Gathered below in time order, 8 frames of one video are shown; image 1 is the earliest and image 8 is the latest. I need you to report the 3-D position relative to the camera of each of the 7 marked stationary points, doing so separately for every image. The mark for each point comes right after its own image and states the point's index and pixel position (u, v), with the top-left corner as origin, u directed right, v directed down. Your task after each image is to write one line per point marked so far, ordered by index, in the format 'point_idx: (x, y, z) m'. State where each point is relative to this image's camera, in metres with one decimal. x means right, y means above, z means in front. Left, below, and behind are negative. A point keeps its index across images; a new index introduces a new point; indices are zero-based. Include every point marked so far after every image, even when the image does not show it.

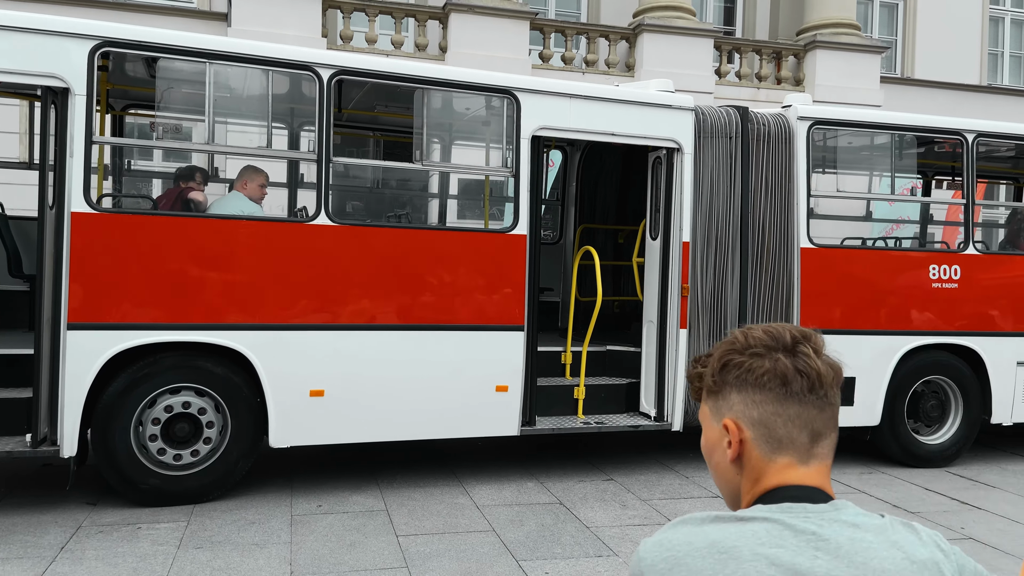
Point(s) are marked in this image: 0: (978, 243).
0: (+4.5, +0.4, +7.2) m
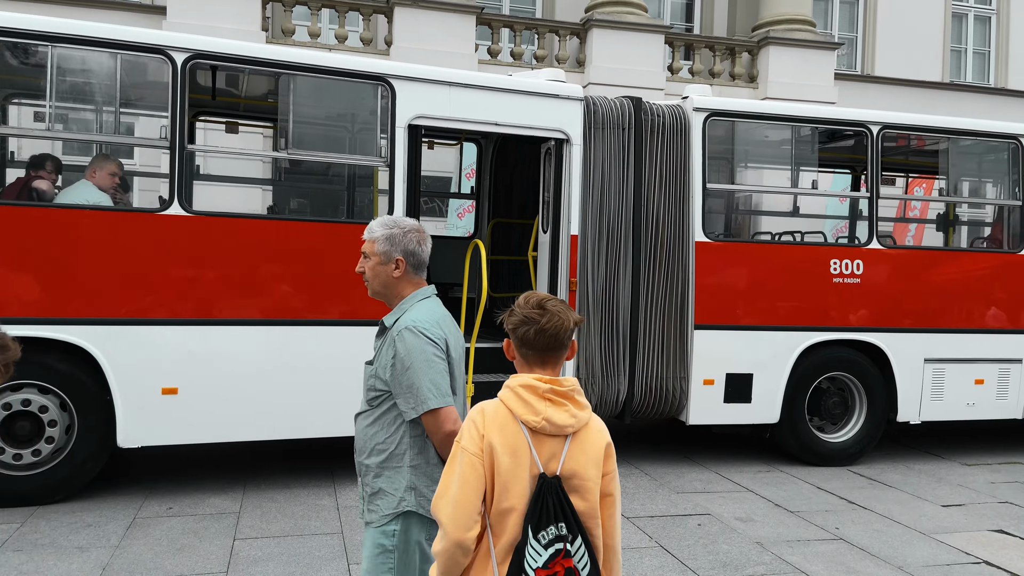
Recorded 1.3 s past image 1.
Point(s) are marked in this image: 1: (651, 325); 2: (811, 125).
0: (+3.5, +0.5, +7.1) m
1: (+1.2, -0.3, +6.6) m
2: (+2.8, +1.5, +7.0) m
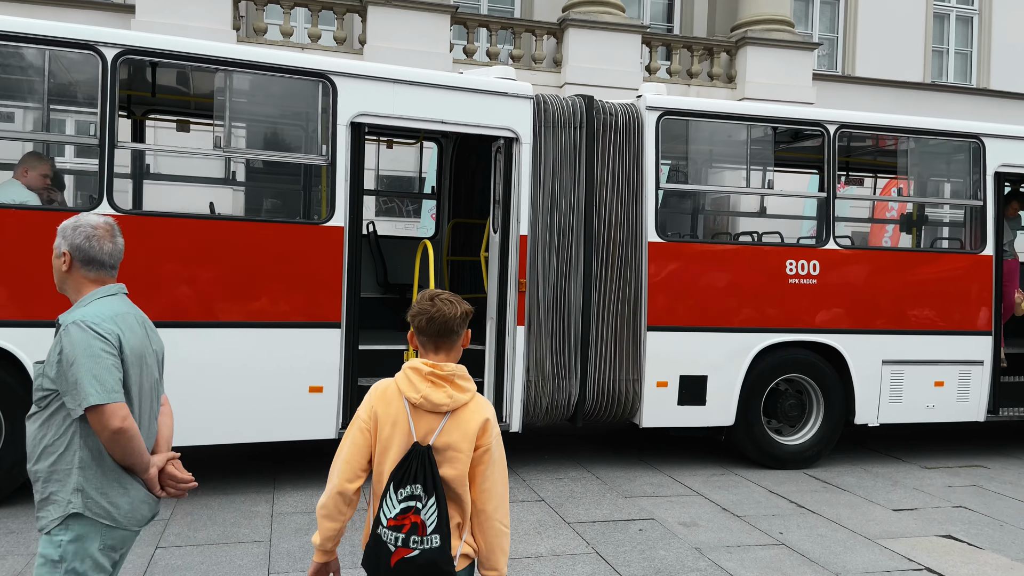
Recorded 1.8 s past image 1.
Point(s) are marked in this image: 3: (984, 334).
0: (+3.1, +0.5, +7.0) m
1: (+0.8, -0.3, +6.5) m
2: (+2.4, +1.5, +6.9) m
3: (+4.6, -0.5, +7.3) m
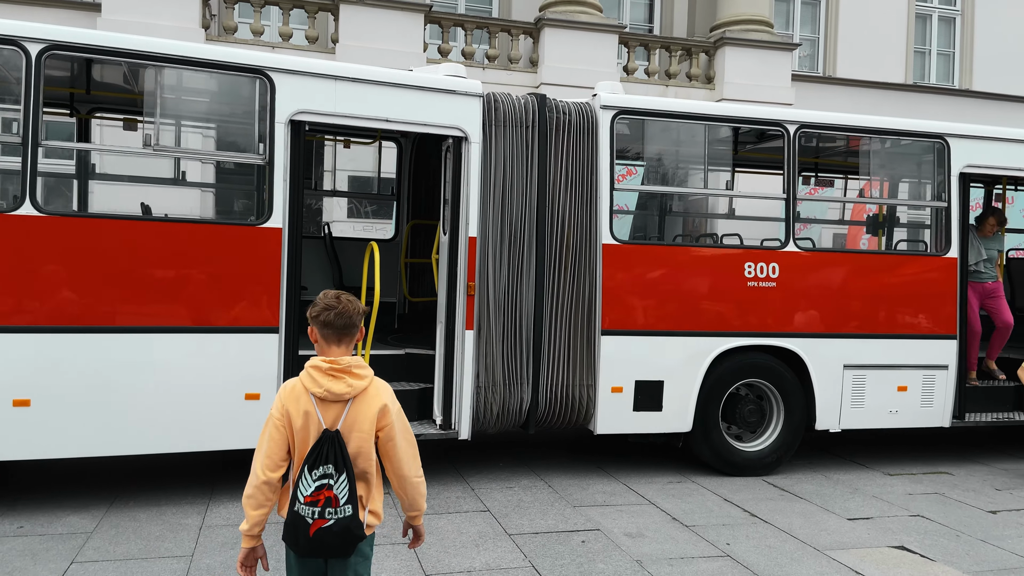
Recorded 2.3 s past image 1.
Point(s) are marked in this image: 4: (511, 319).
0: (+2.7, +0.4, +6.8) m
1: (+0.4, -0.4, +6.3) m
2: (+2.0, +1.5, +6.8) m
3: (+4.2, -0.5, +7.2) m
4: (0.0, -0.3, +6.2) m
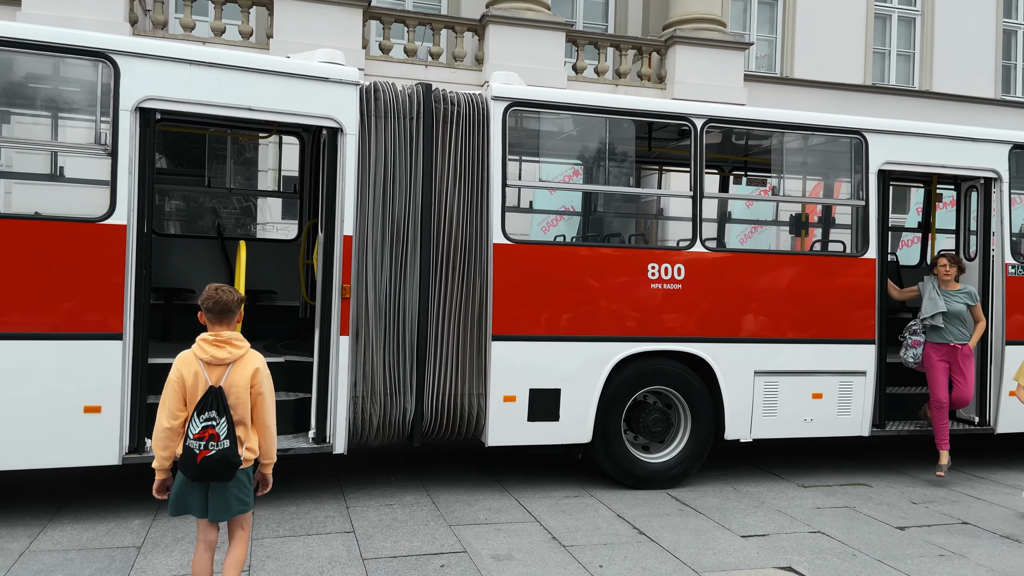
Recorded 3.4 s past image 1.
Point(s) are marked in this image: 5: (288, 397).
0: (+1.7, +0.4, +6.5) m
1: (-0.6, -0.4, +5.9) m
2: (+1.0, +1.5, +6.4) m
3: (+3.3, -0.5, +6.8) m
4: (-0.9, -0.3, +5.8) m
5: (-1.7, -0.8, +5.8) m
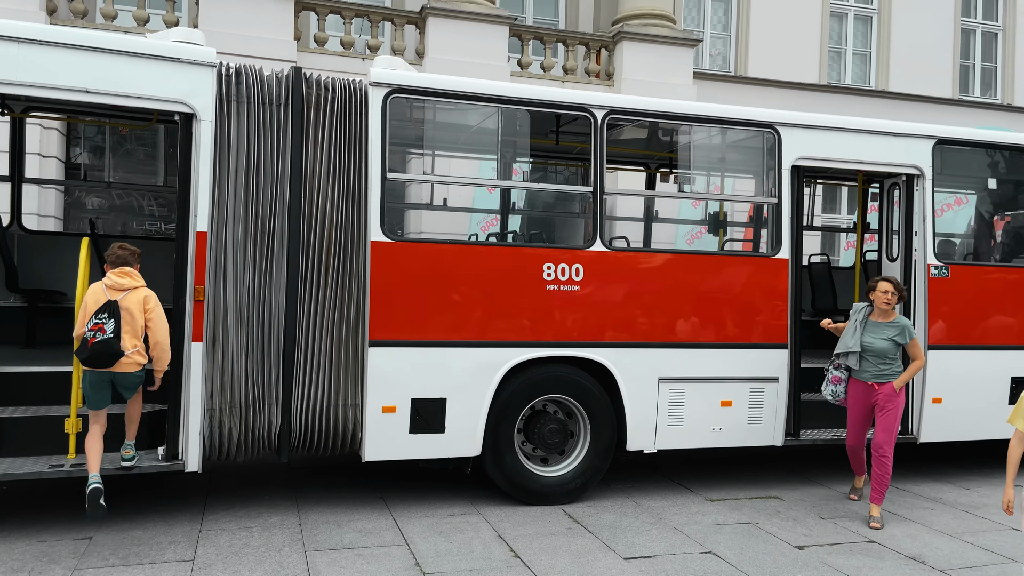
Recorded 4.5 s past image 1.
0: (+0.8, +0.4, +6.1) m
1: (-1.5, -0.4, +5.5) m
2: (+0.1, +1.5, +6.0) m
3: (+2.3, -0.5, +6.5) m
4: (-1.8, -0.3, +5.3) m
5: (-2.7, -0.9, +5.3) m
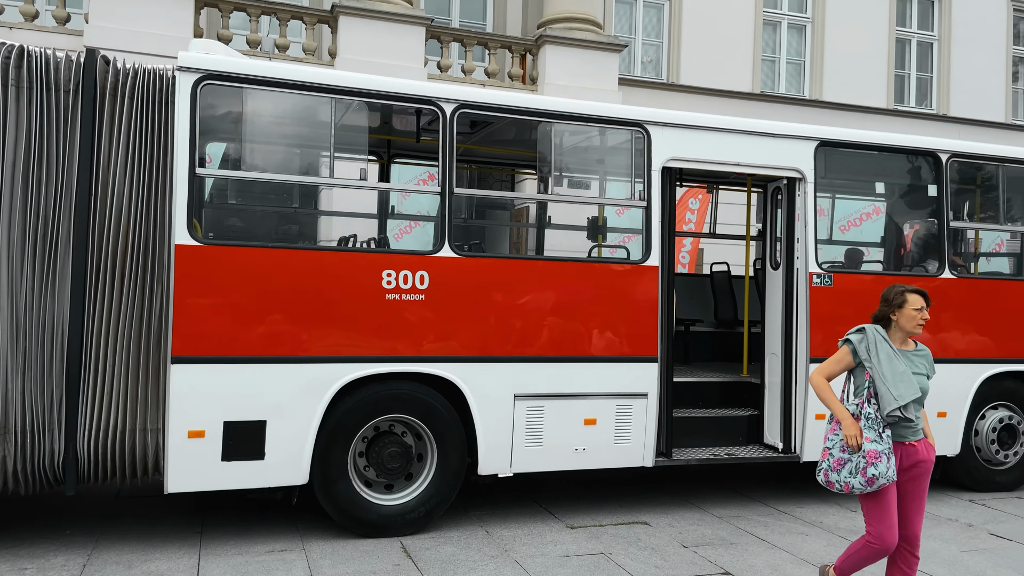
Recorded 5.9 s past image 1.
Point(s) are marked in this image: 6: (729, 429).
0: (-0.4, +0.3, +5.6) m
1: (-2.6, -0.5, +4.9) m
2: (-1.1, +1.4, +5.5) m
3: (+1.1, -0.6, +6.0) m
4: (-3.0, -0.3, +4.7) m
5: (-3.8, -0.9, +4.6) m
6: (+2.0, -1.3, +6.7) m
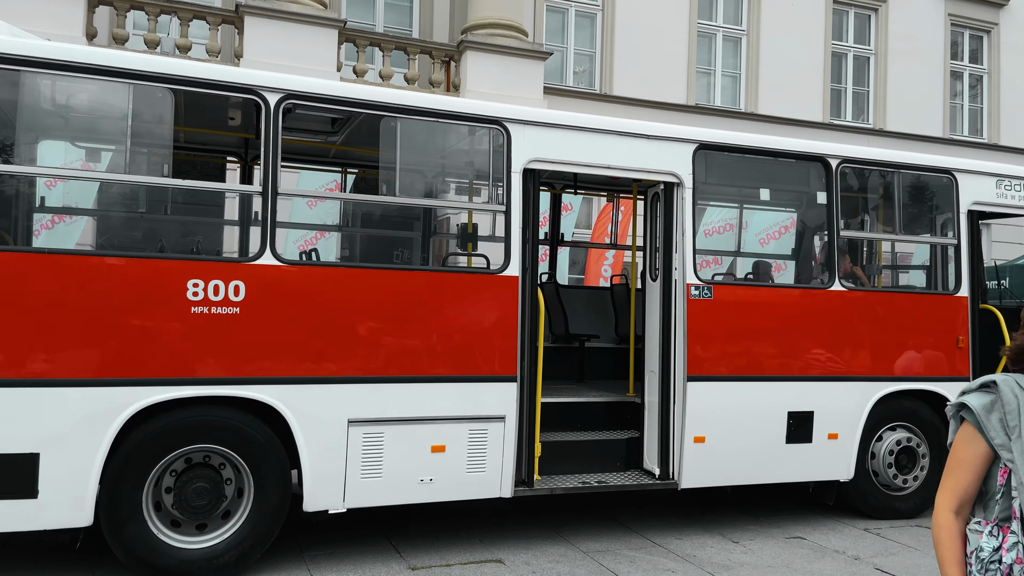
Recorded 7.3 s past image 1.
0: (-1.5, +0.2, +5.0) m
1: (-3.7, -0.5, +4.1) m
2: (-2.2, +1.3, +4.8) m
3: (-0.1, -0.7, +5.5) m
4: (-4.1, -0.4, +4.0) m
5: (-4.9, -1.0, +3.9) m
6: (+0.8, -1.4, +6.2) m
